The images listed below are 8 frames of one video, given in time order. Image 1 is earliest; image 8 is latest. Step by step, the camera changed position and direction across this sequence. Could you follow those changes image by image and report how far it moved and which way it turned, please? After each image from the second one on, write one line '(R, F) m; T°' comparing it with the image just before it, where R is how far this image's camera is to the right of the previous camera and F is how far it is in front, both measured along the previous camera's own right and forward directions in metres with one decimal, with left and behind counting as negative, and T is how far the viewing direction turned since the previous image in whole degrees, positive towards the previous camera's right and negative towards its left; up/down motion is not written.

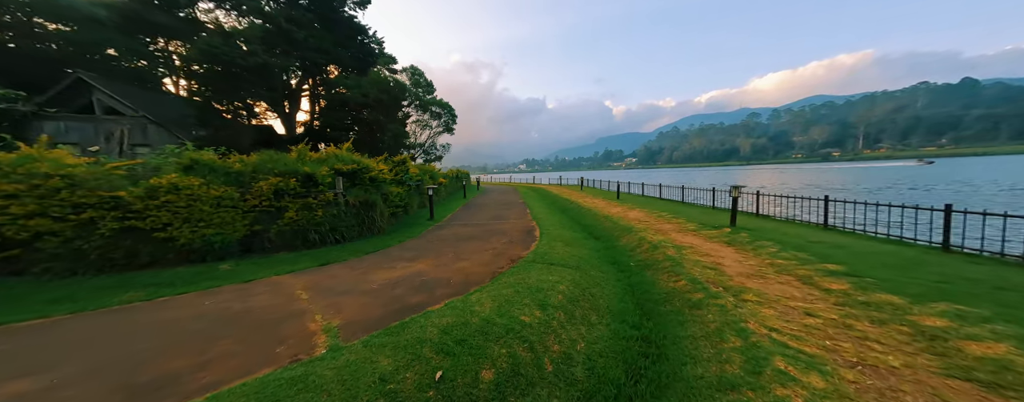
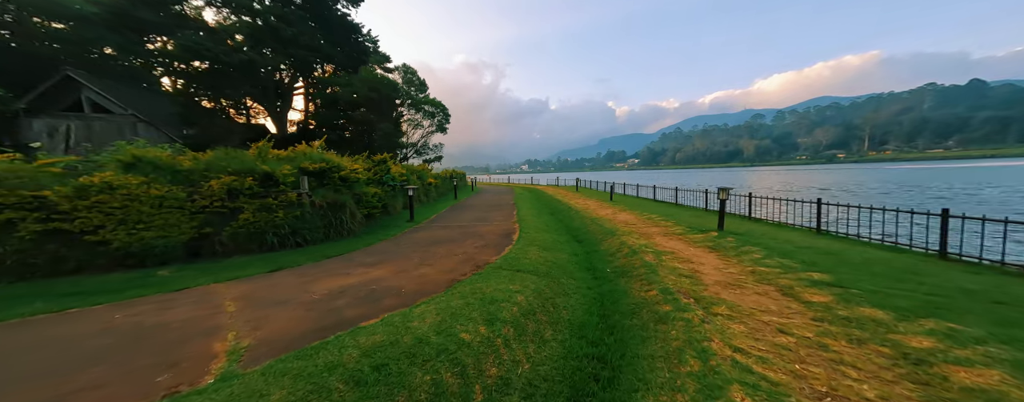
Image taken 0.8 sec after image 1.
(+0.7, +0.4) m; 0°
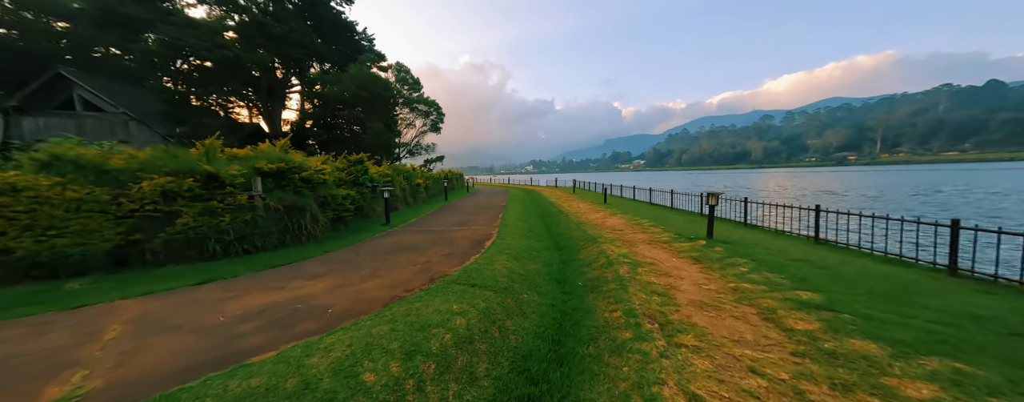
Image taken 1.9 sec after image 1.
(+0.8, +0.6) m; -1°
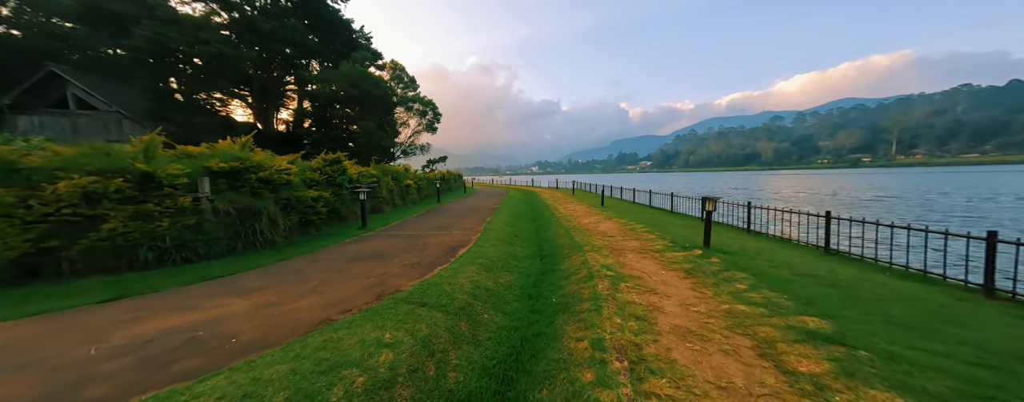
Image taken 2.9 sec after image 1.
(+0.7, +0.7) m; -1°
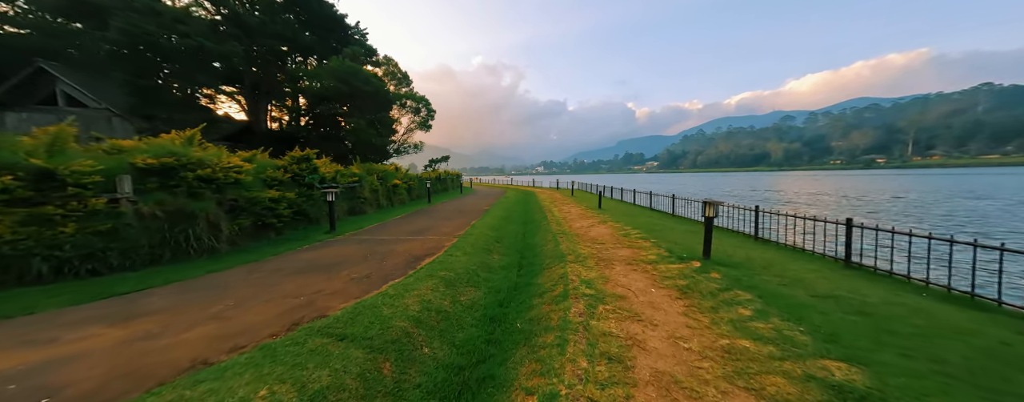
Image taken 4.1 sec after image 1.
(+0.7, +0.9) m; -1°
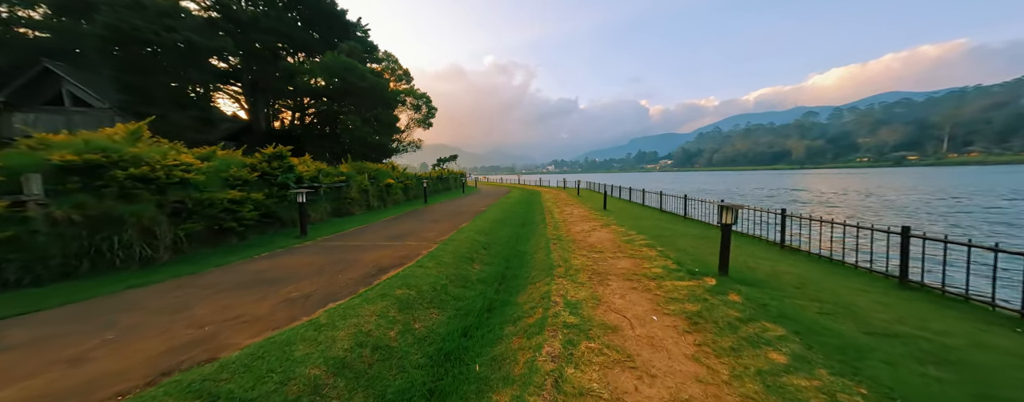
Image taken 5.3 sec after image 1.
(+0.6, +1.0) m; -2°
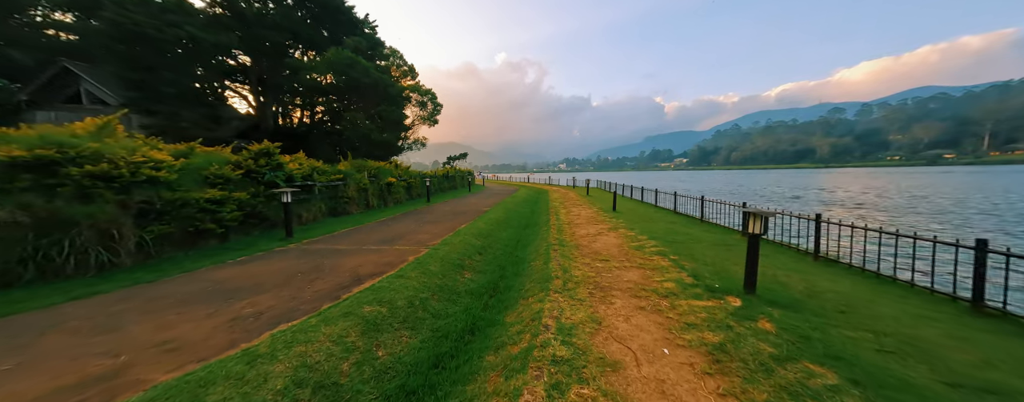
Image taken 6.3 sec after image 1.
(+0.3, +0.7) m; -2°
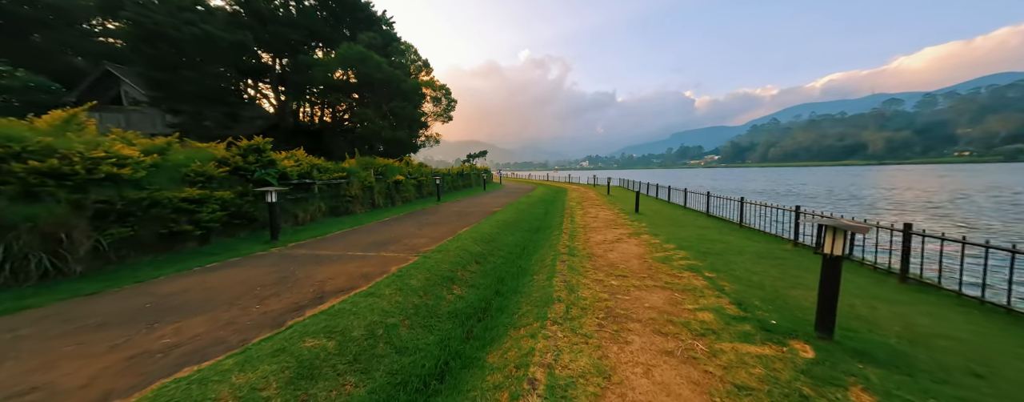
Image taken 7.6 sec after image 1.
(+0.4, +1.1) m; -4°
